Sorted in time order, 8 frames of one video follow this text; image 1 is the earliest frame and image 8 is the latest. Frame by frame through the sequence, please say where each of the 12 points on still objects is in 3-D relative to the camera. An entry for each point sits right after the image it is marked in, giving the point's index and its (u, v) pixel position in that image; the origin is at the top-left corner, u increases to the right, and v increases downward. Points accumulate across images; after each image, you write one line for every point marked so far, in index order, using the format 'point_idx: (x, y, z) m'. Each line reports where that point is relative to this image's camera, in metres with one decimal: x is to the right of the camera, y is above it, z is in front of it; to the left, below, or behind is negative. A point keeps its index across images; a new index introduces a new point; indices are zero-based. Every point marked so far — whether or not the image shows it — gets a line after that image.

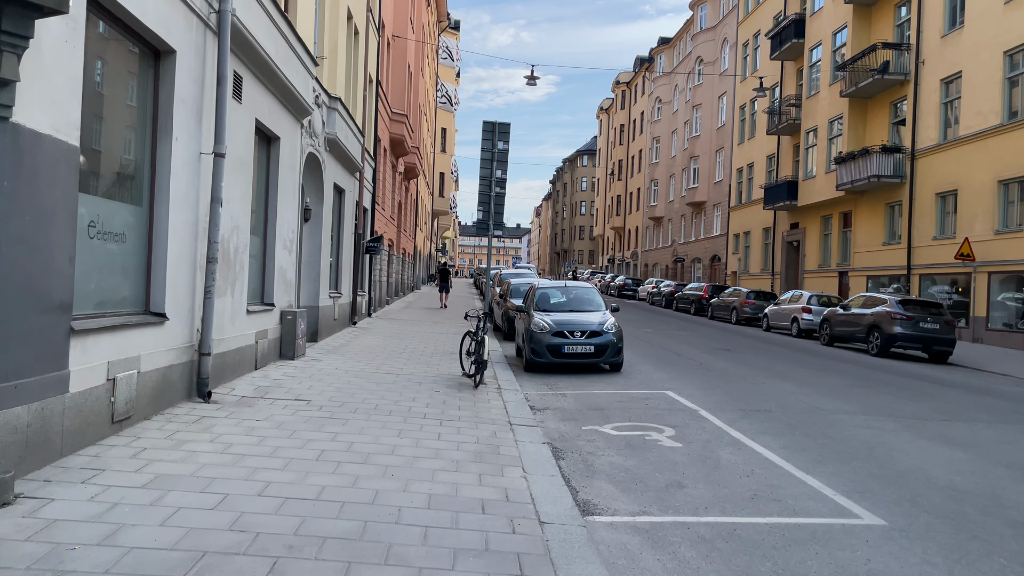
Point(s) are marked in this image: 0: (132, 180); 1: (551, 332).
0: (-3.1, +0.9, +6.7) m
1: (+0.6, -0.7, +12.4) m
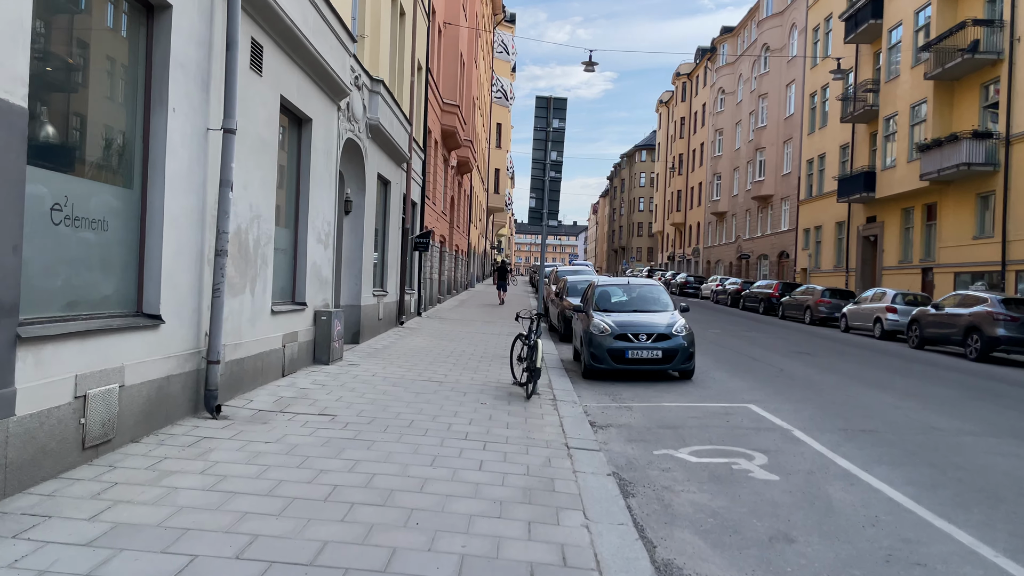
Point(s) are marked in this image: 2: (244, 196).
0: (-2.7, +0.9, +5.6) m
1: (+1.4, -0.7, +11.1) m
2: (-2.5, +0.8, +7.4) m
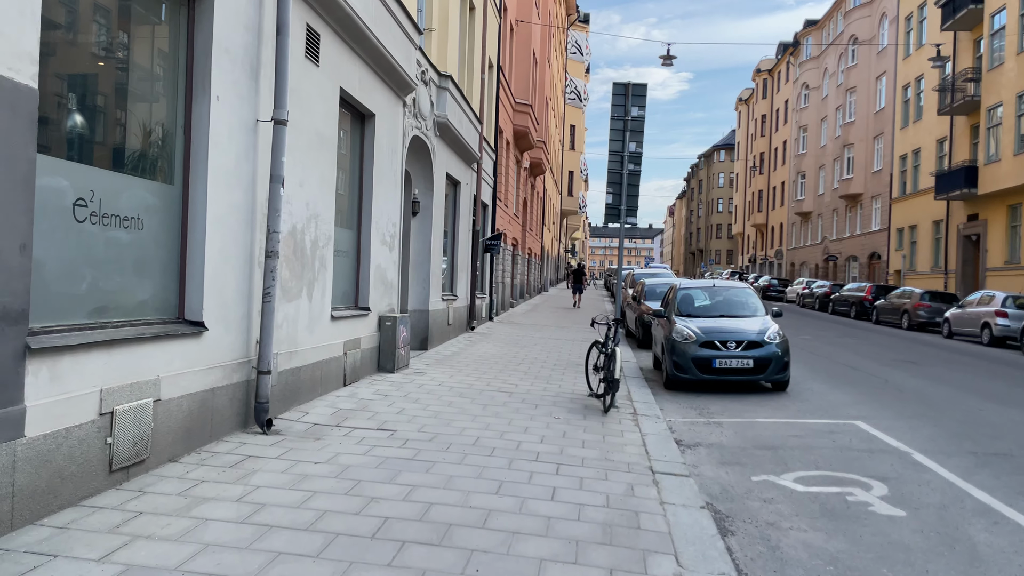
0: (-2.3, +0.9, +5.2) m
1: (+2.4, -0.7, +10.2) m
2: (-1.9, +0.8, +6.9) m
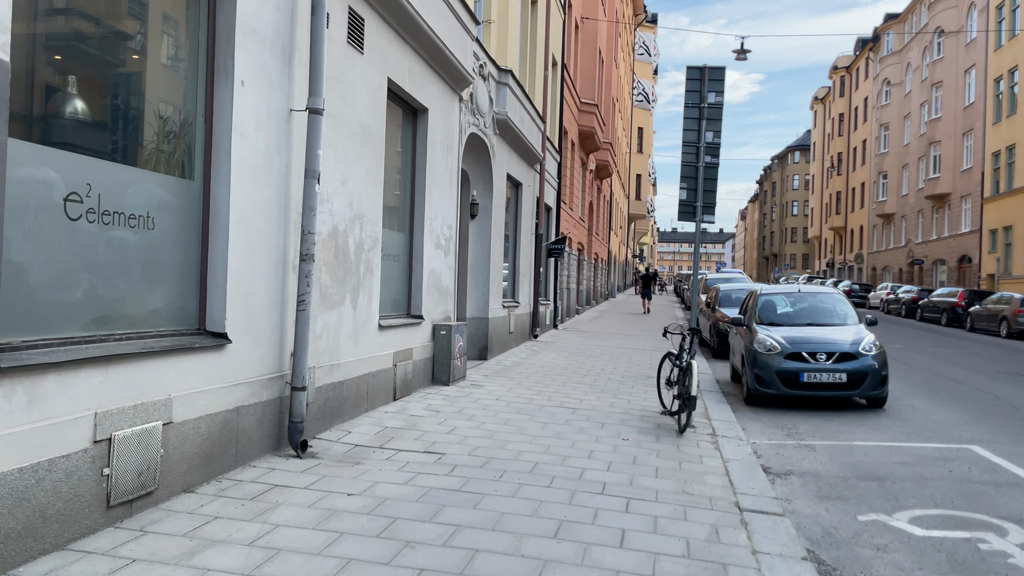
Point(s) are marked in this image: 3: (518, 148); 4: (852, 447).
0: (-1.9, +0.9, +4.6) m
1: (+3.1, -0.8, +9.2) m
2: (-1.4, +0.8, +6.3) m
3: (+0.1, +2.4, +13.7) m
4: (+3.1, -1.5, +7.4) m
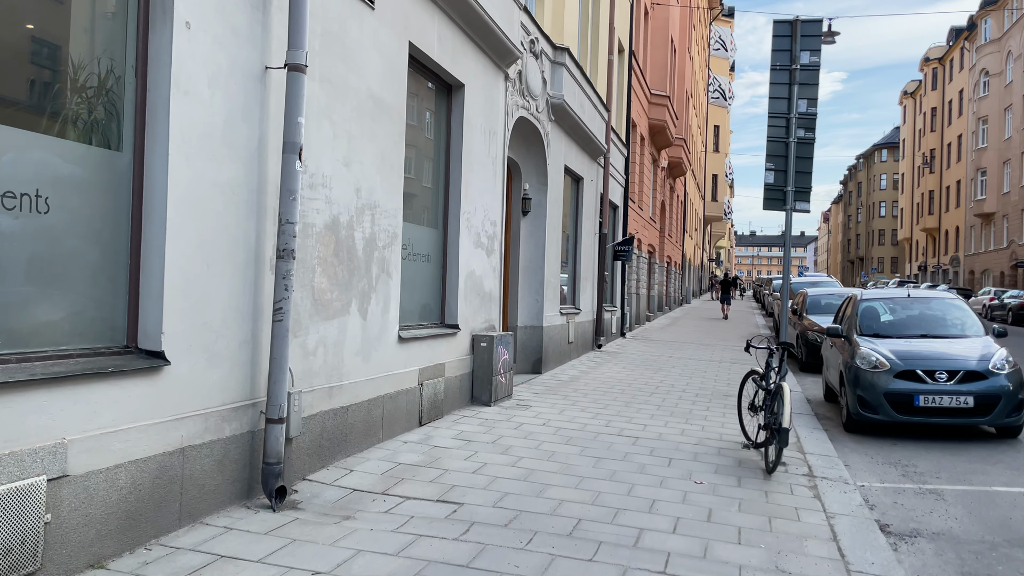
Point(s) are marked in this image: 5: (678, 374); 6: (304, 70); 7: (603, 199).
0: (-1.8, +0.8, +3.5) m
1: (+3.6, -0.8, +7.6) m
2: (-1.1, +0.7, +5.2) m
3: (+1.0, +2.3, +12.3) m
4: (+3.5, -1.5, +5.8) m
5: (+2.4, -1.2, +11.7) m
6: (-1.1, +1.2, +4.4) m
7: (+1.7, +1.7, +14.9) m
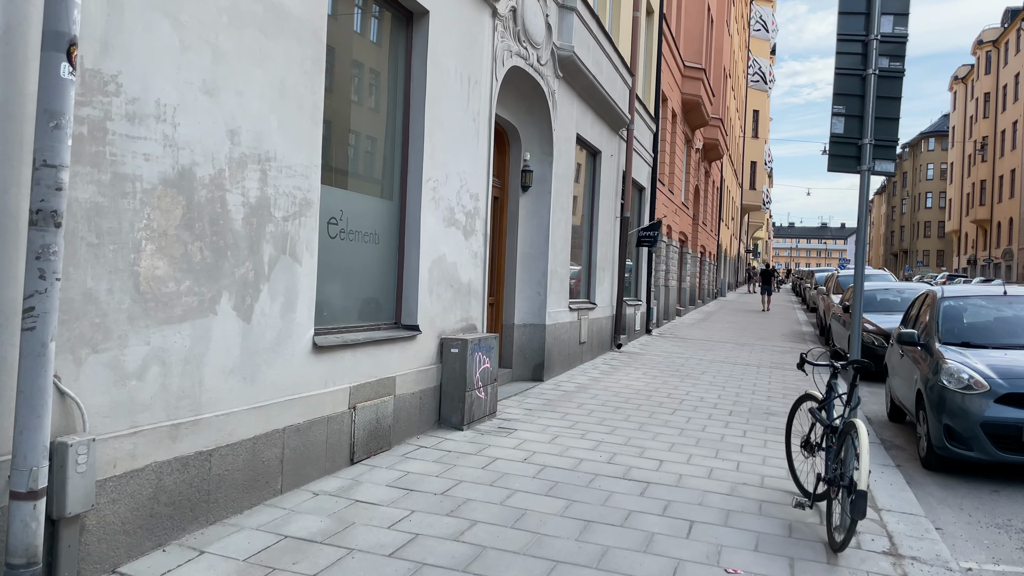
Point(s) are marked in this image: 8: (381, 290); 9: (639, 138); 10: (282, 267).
0: (-2.2, +0.9, +1.8) m
1: (+3.4, -0.8, +5.7) m
2: (-1.4, +0.8, +3.5) m
3: (+1.1, +2.4, +10.5) m
4: (+3.2, -1.5, +3.9) m
5: (+2.4, -1.2, +9.8) m
6: (-1.4, +1.2, +2.6) m
7: (+1.8, +1.8, +13.0) m
8: (-0.9, 0.0, +5.6) m
9: (+2.2, +2.6, +14.1) m
10: (-1.2, +0.1, +4.1) m
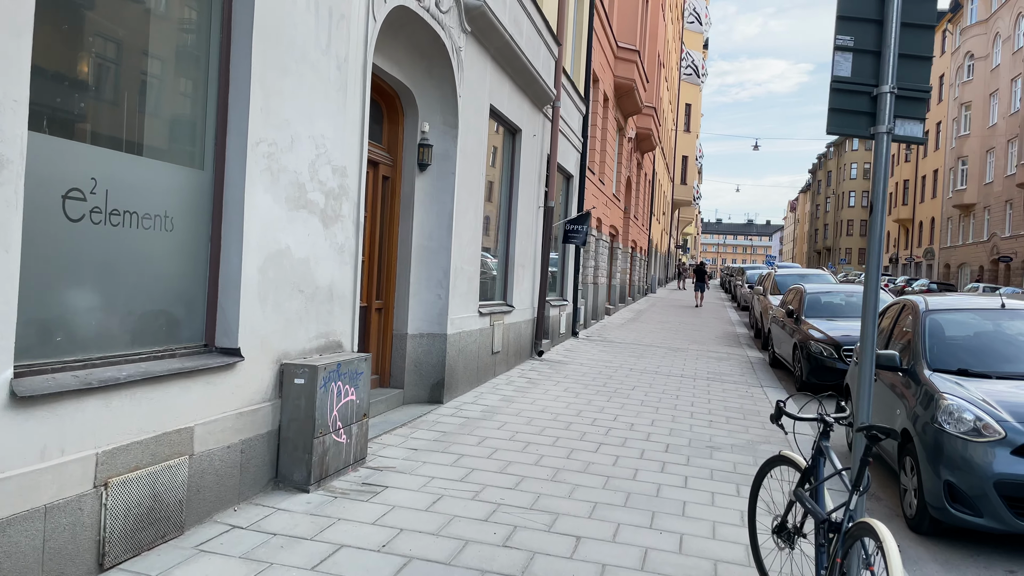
0: (-2.5, +0.8, 0.0) m
1: (+2.7, -0.9, +4.4) m
2: (-1.9, +0.7, +1.7) m
3: (0.0, +2.4, +8.9) m
4: (+2.6, -1.6, +2.5) m
5: (+1.3, -1.2, +8.4) m
6: (-1.8, +1.2, +0.9) m
7: (+0.5, +1.8, +11.5) m
8: (-1.6, -0.1, +3.9) m
9: (+0.9, +2.6, +12.6) m
10: (-1.7, +0.1, +2.4) m
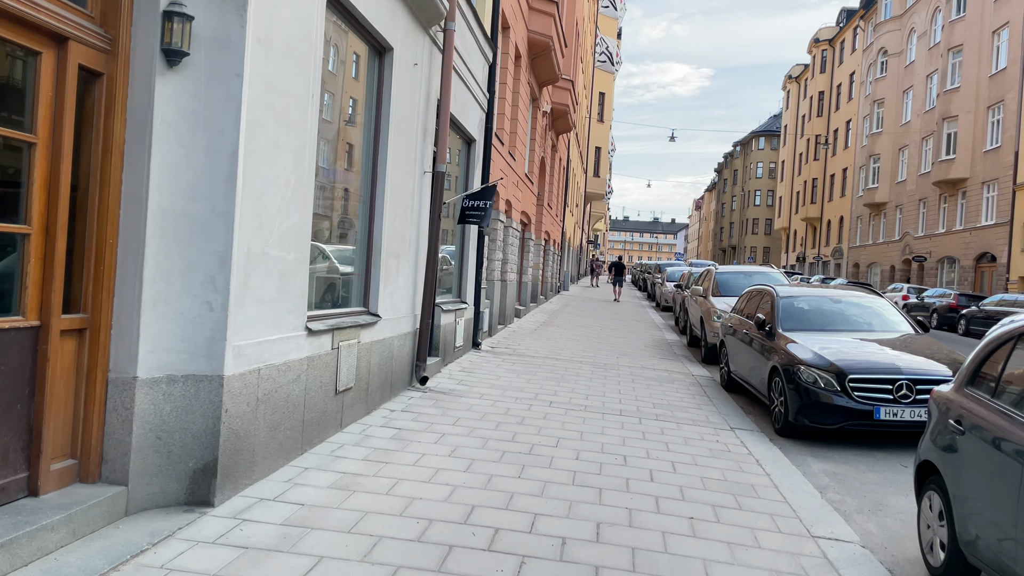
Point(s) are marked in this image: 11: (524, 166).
0: (-2.5, +0.8, -3.5) m
1: (+2.2, -0.9, +1.4) m
2: (-2.0, +0.7, -1.8) m
3: (-1.0, +2.4, +5.6) m
4: (+2.3, -1.7, -0.4) m
5: (+0.4, -1.2, +5.2) m
6: (-1.9, +1.1, -2.6) m
7: (-0.7, +1.8, +8.2) m
8: (-2.0, -0.1, +0.4) m
9: (-0.5, +2.6, +9.3) m
10: (-2.0, 0.0, -1.1) m
11: (+0.3, +2.6, +17.1) m
